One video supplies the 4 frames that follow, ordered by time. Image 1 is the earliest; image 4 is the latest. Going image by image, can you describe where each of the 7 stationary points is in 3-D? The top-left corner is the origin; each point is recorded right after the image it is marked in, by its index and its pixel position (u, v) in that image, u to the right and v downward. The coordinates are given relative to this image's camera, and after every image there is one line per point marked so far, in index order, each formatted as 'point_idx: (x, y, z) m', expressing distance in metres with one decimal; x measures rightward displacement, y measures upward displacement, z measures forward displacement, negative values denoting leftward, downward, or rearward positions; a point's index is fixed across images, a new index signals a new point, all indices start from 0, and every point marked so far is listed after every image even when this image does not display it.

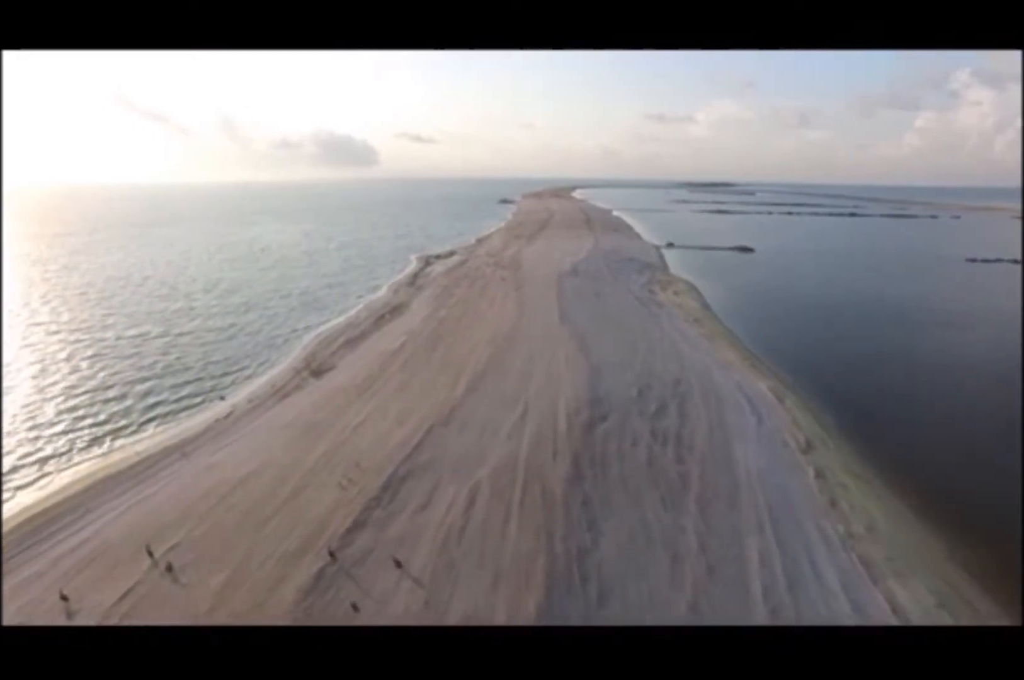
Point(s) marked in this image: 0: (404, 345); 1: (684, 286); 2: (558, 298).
0: (-1.7, -0.2, +11.1) m
1: (+4.1, +1.3, +17.3) m
2: (+0.9, +0.8, +14.4) m
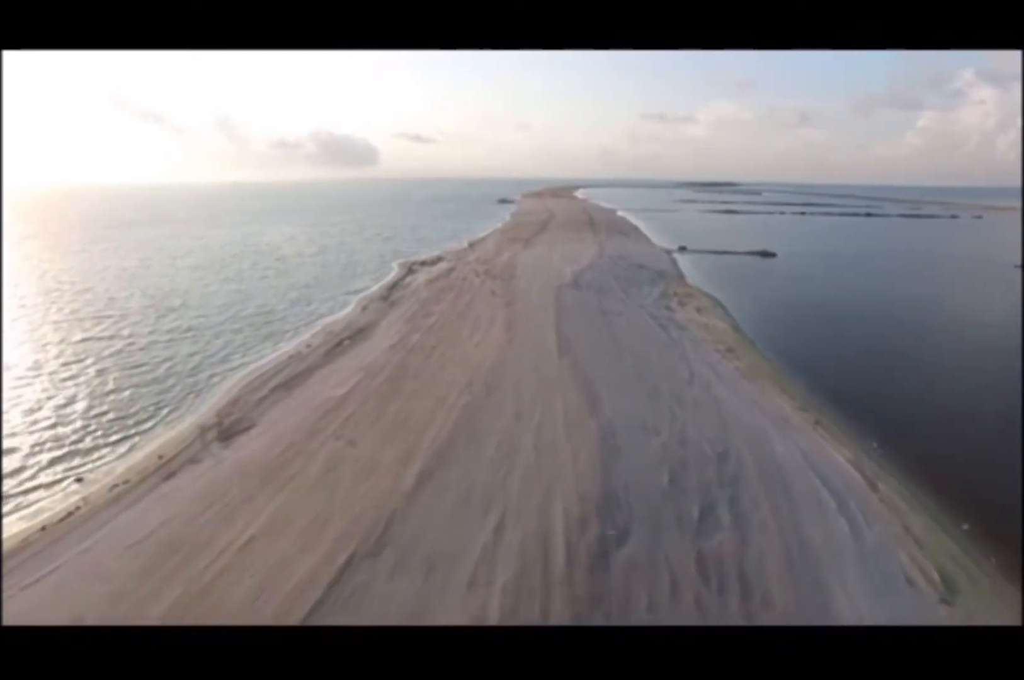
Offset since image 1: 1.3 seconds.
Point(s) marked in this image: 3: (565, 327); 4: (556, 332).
0: (-1.9, -0.7, +8.6) m
1: (+3.9, +0.8, +14.8) m
2: (+0.7, +0.3, +12.0) m
3: (+0.8, +0.2, +11.4) m
4: (+0.7, +0.1, +11.0) m
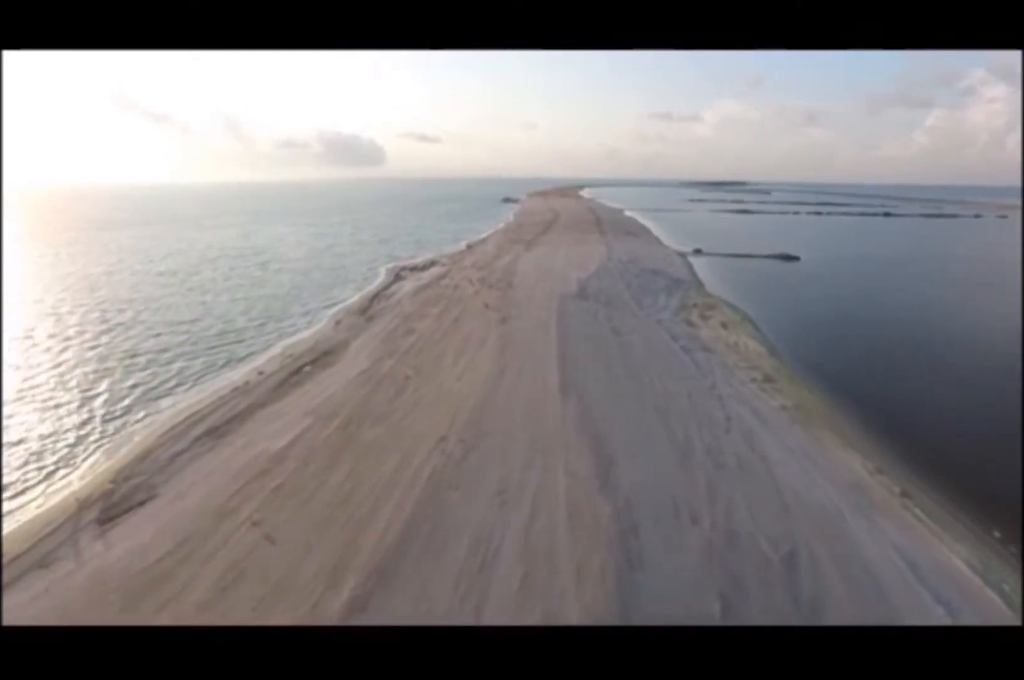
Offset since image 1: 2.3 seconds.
0: (-2.0, -1.0, +6.9) m
1: (+3.9, +0.5, +13.0) m
2: (+0.7, 0.0, +10.2) m
3: (+0.8, -0.2, +9.6) m
4: (+0.6, -0.2, +9.2) m
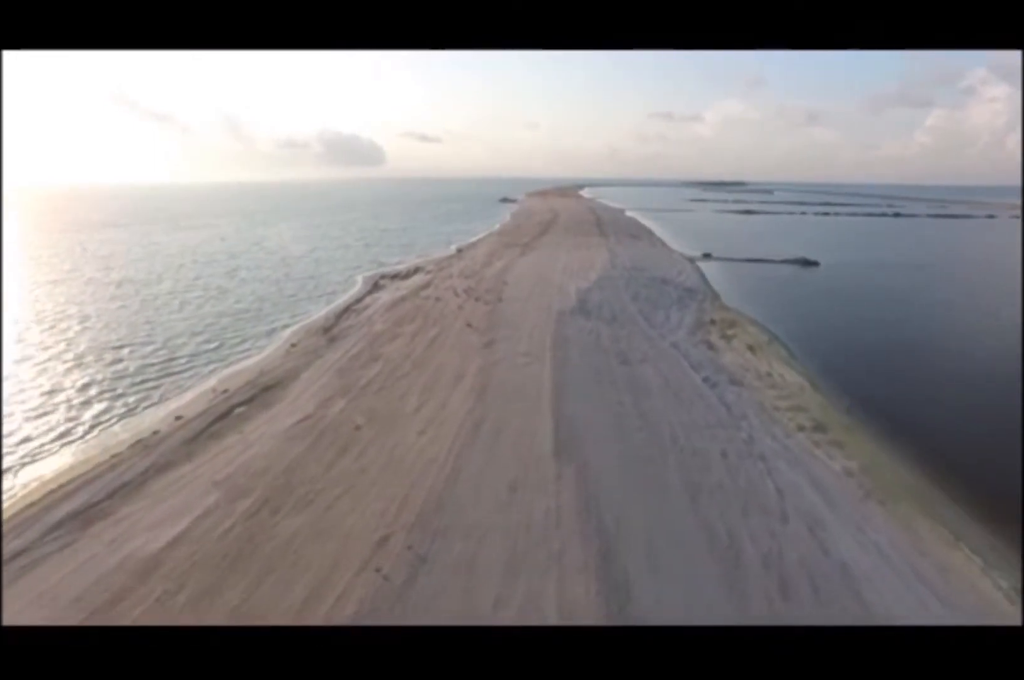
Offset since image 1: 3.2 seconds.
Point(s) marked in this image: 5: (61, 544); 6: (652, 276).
0: (-2.1, -1.4, +5.1) m
1: (+3.7, +0.2, +11.2) m
2: (+0.5, -0.3, +8.4) m
3: (+0.6, -0.5, +7.8) m
4: (+0.4, -0.6, +7.5) m
5: (-3.2, -1.4, +5.4) m
6: (+3.3, +1.4, +16.2) m
